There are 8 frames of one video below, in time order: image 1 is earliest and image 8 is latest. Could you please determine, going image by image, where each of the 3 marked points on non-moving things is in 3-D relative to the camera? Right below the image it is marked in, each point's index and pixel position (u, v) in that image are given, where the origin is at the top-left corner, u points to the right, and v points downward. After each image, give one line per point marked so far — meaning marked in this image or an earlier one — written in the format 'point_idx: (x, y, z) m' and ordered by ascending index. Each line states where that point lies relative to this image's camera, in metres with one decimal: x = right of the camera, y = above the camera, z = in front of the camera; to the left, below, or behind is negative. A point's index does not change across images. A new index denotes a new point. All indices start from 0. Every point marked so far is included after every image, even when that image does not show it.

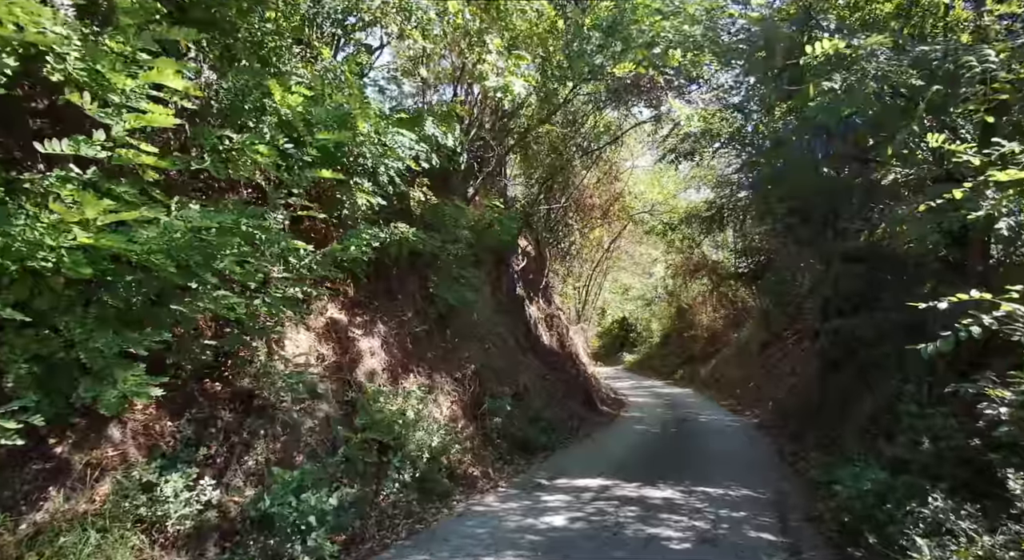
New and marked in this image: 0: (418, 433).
0: (-1.1, -1.8, +7.1) m
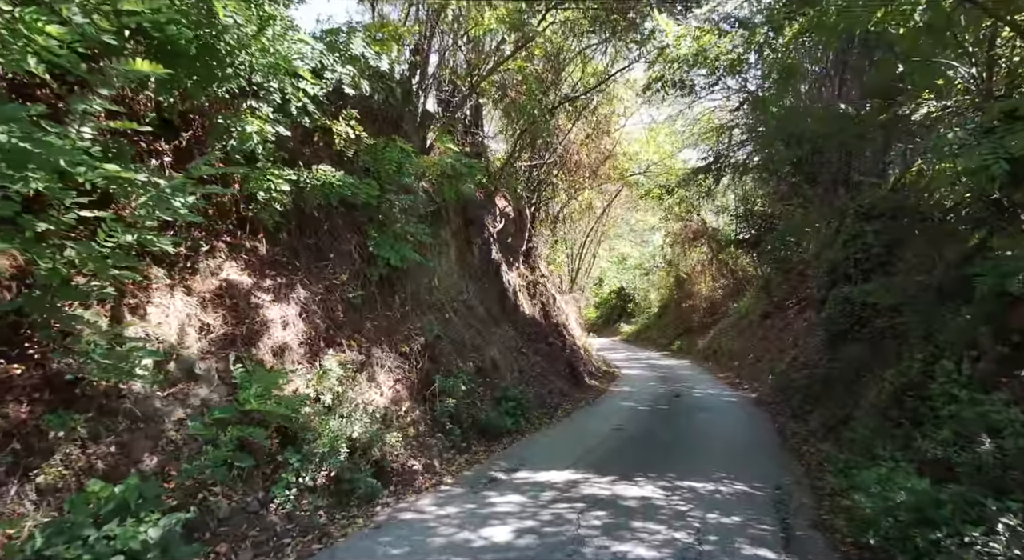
0: (-1.7, -1.4, +5.7) m
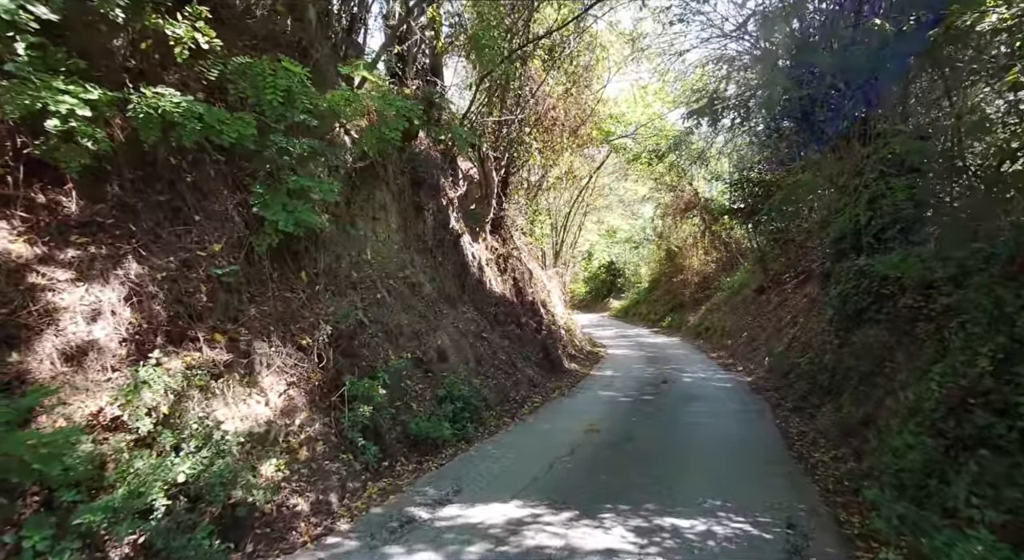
0: (-2.4, -1.2, +3.8) m
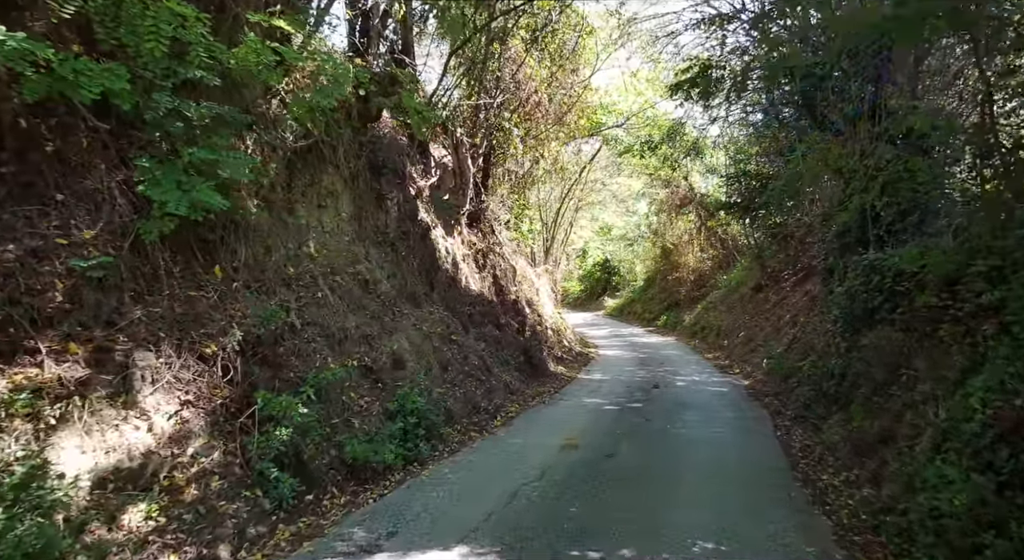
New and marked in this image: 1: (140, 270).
0: (-2.8, -1.1, +2.7) m
1: (-3.1, +0.1, +5.1) m
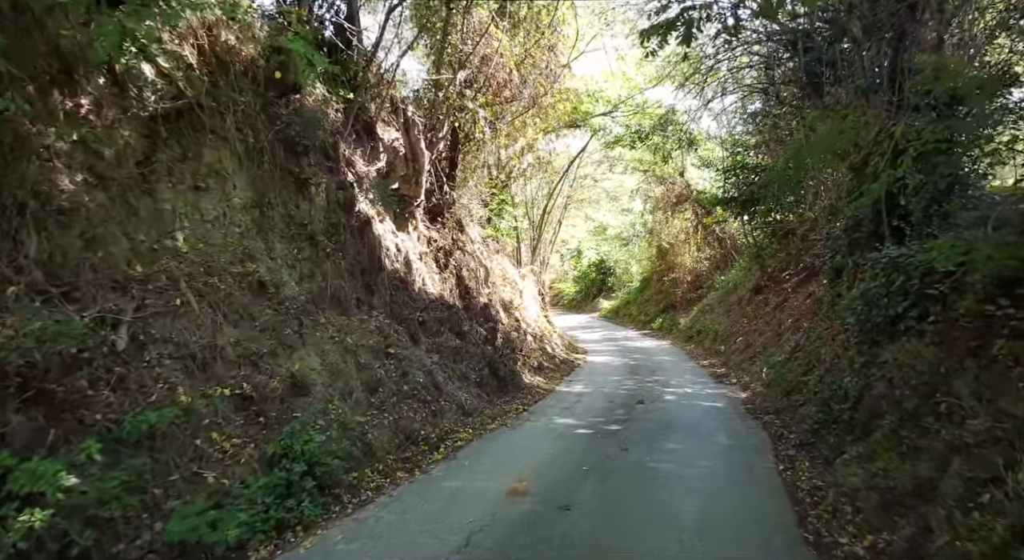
0: (-3.6, -1.2, +0.9) m
1: (-3.9, +0.1, +3.3) m
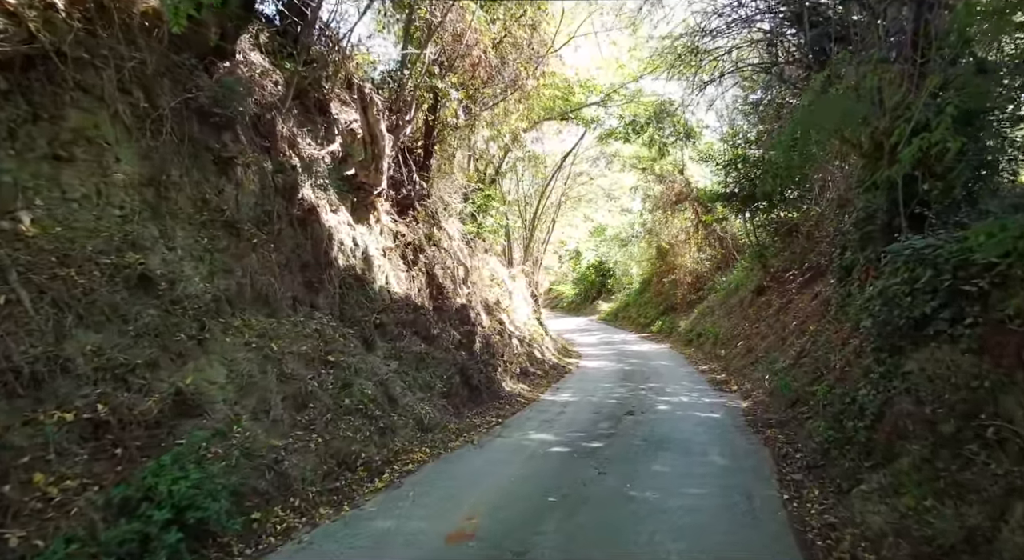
0: (-4.1, -1.1, -0.3) m
1: (-4.4, +0.1, +2.1) m
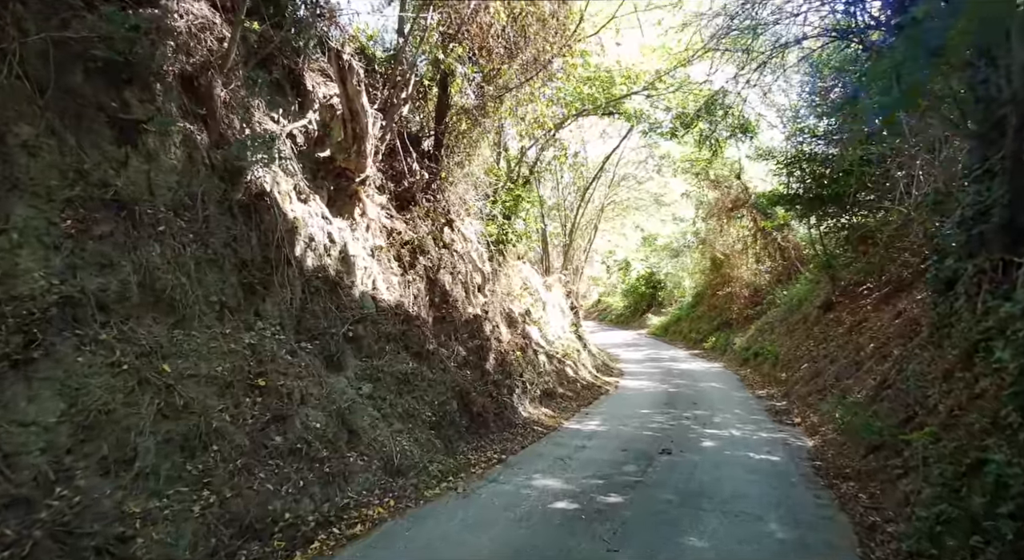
0: (-5.0, -0.9, -1.9) m
1: (-5.0, +0.3, +0.5) m
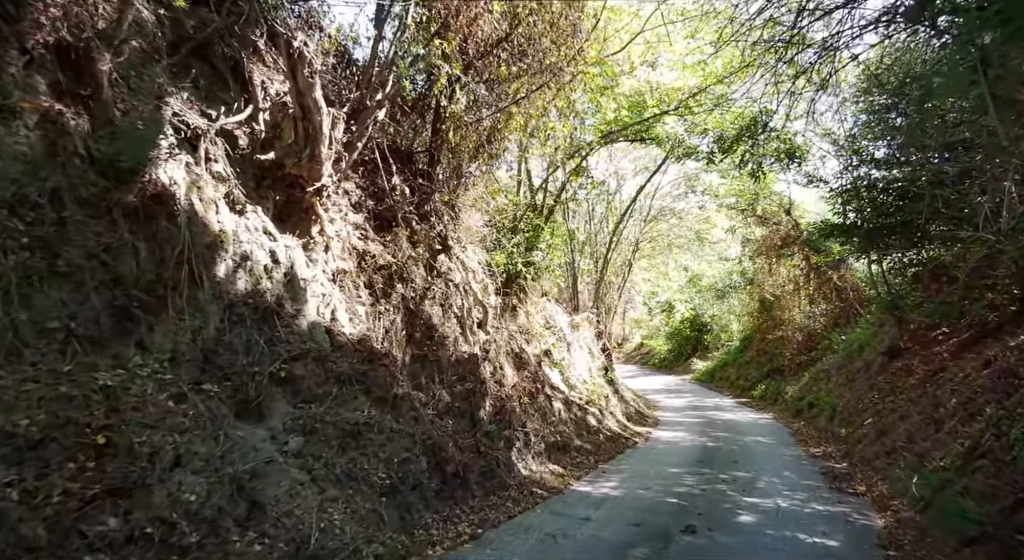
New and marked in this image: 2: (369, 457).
0: (-6.0, -0.5, -3.2) m
1: (-5.9, +0.5, -0.7) m
2: (-1.6, -2.1, +6.8) m
